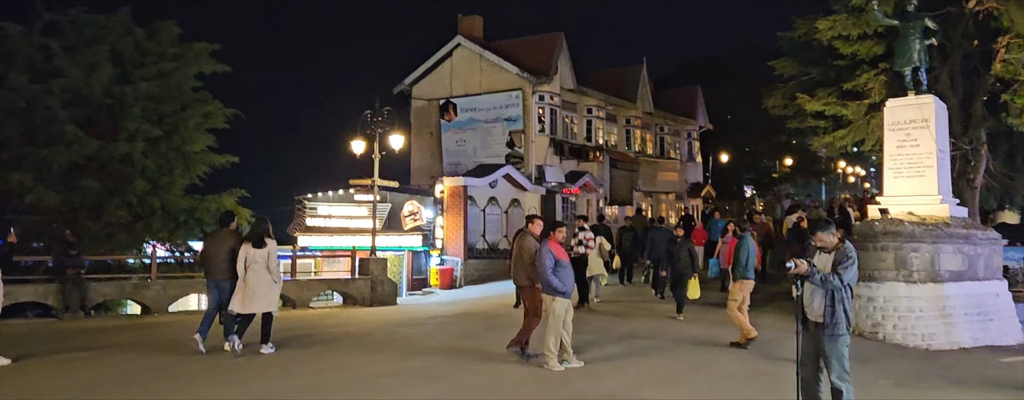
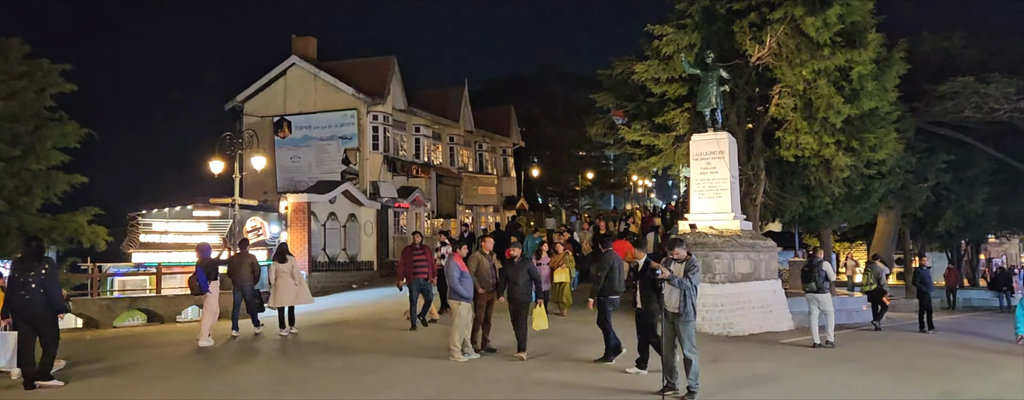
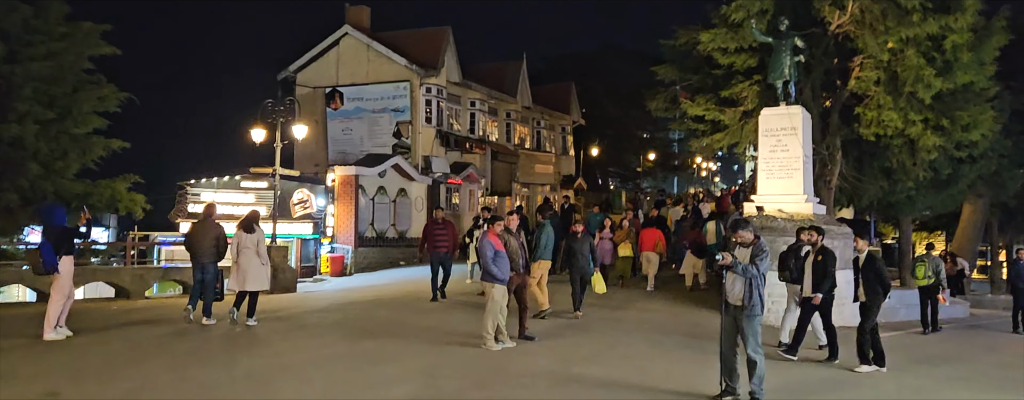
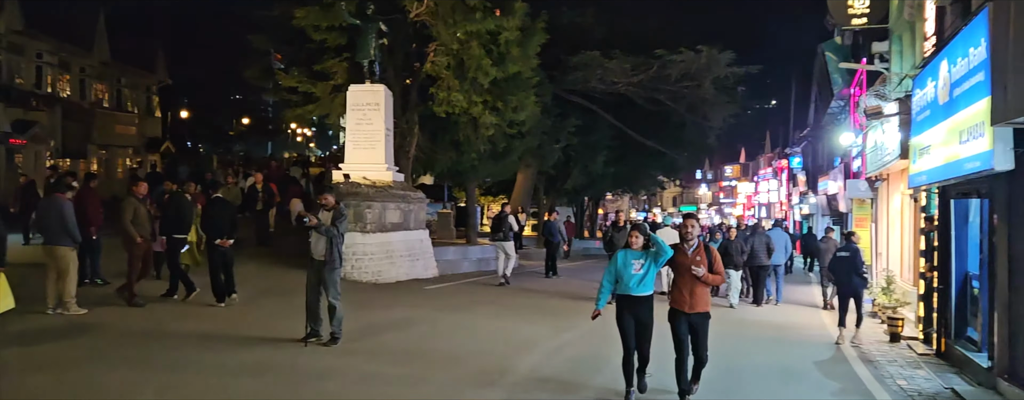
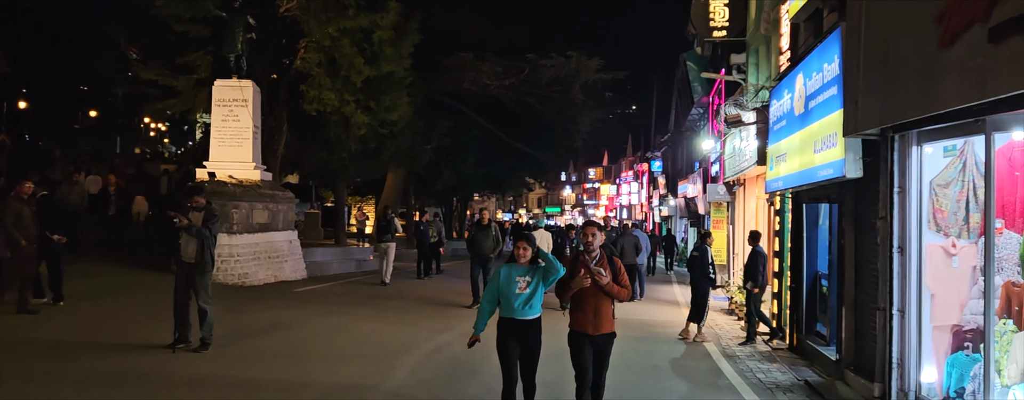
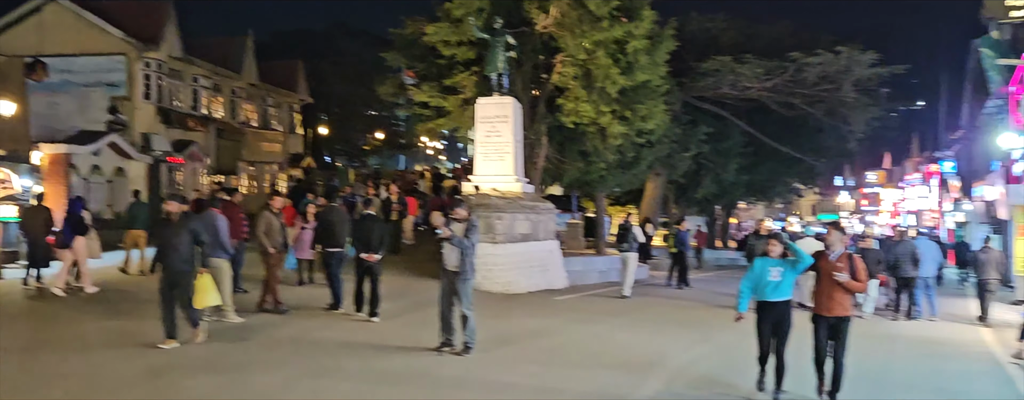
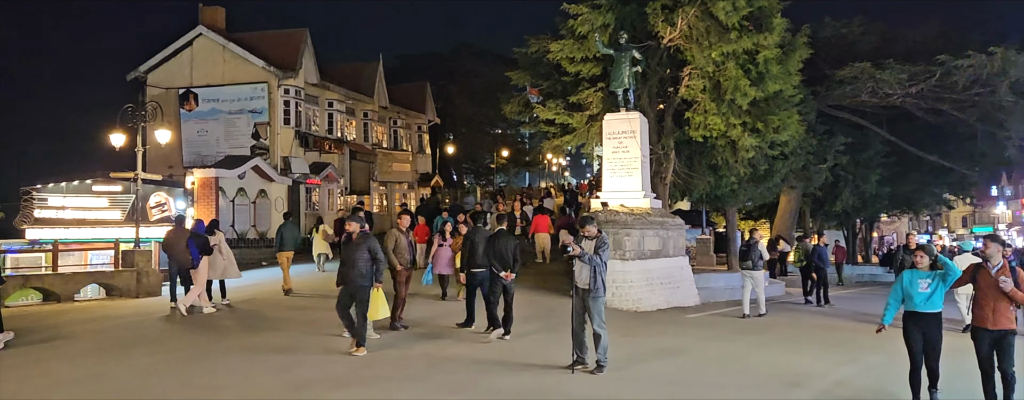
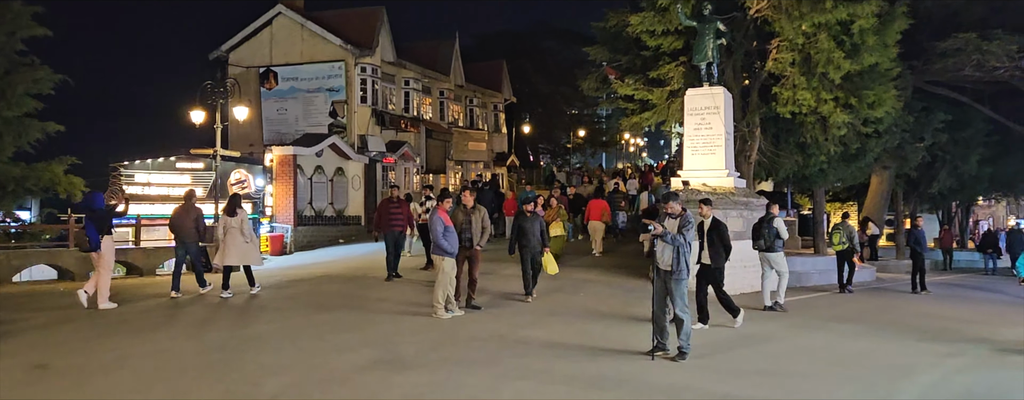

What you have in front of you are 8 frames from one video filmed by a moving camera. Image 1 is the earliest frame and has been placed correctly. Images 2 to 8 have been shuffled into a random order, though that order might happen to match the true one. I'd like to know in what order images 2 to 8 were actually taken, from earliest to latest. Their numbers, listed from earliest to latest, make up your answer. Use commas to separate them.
3, 8, 2, 7, 6, 4, 5
